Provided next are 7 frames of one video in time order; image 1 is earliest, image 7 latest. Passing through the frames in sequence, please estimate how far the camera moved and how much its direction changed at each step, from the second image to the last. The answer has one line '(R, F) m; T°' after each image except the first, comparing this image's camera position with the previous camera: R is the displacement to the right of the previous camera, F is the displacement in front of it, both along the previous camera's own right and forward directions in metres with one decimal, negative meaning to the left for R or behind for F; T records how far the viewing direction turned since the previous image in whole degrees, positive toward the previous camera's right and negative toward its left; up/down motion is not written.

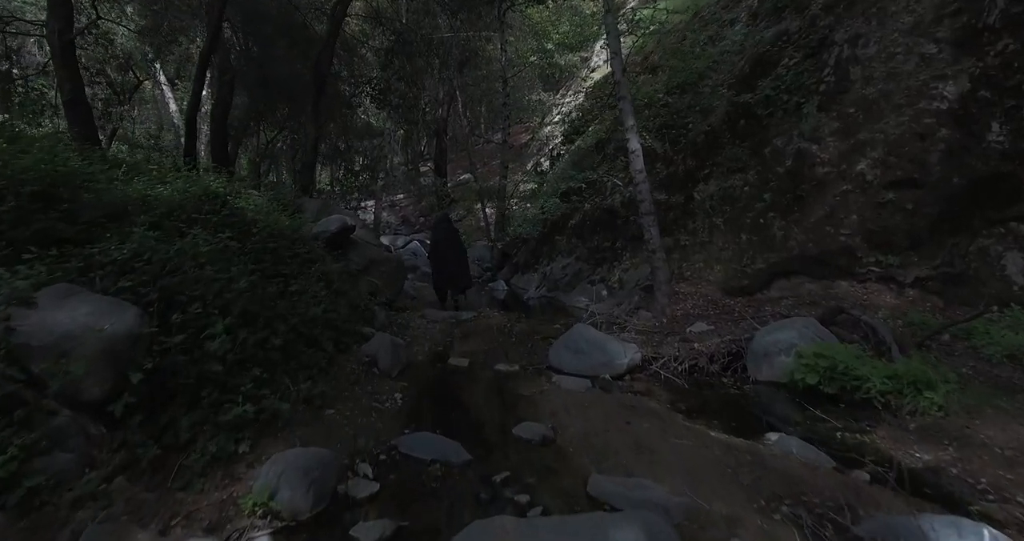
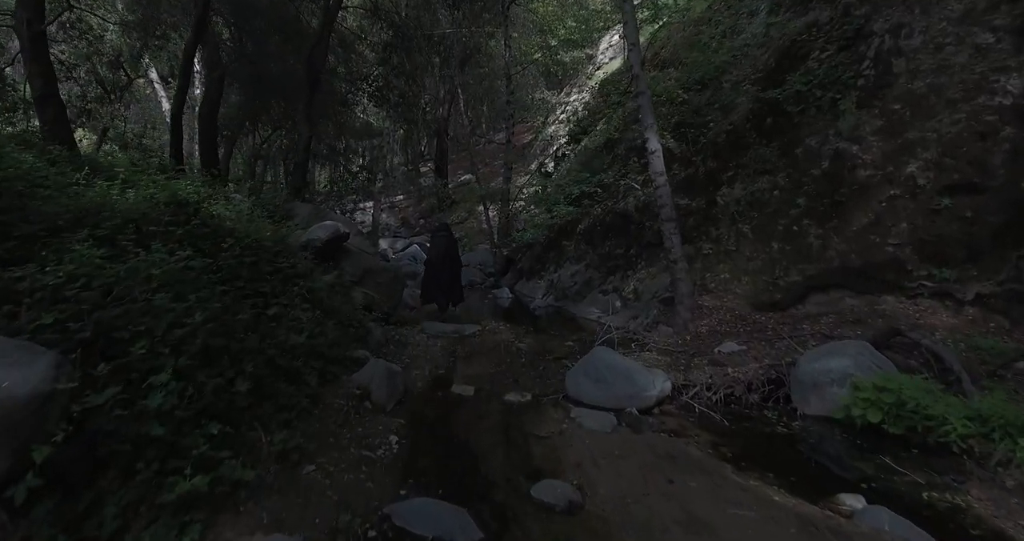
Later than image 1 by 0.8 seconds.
(-0.1, +0.7) m; 0°
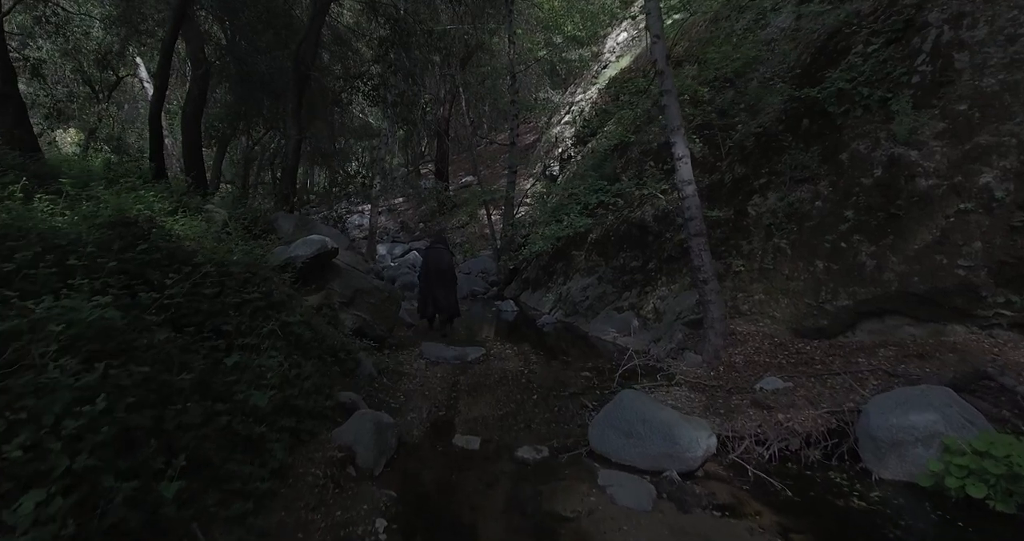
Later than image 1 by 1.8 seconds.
(-0.1, +0.9) m; 0°
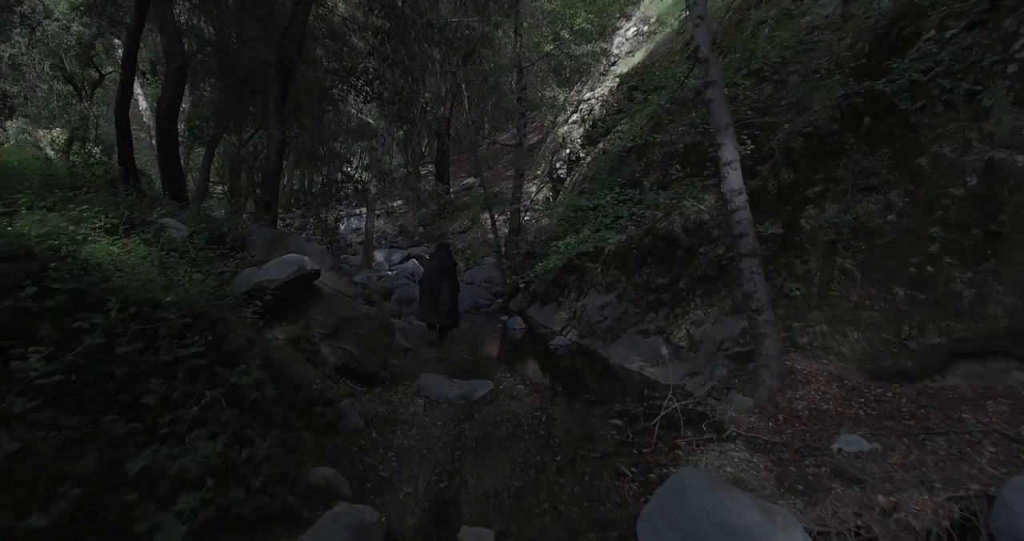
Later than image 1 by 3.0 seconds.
(-0.2, +1.1) m; 0°
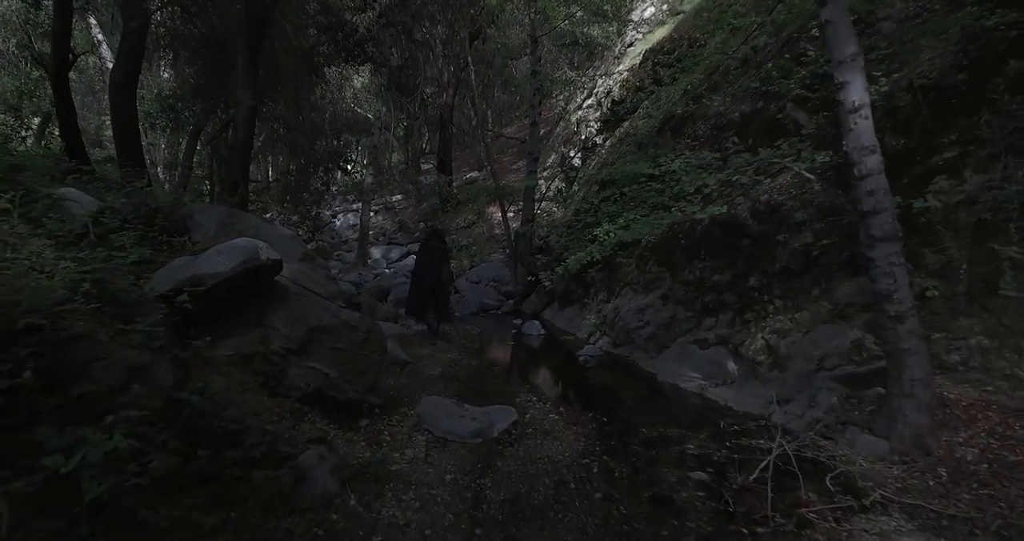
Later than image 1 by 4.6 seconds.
(-0.3, +1.7) m; 0°
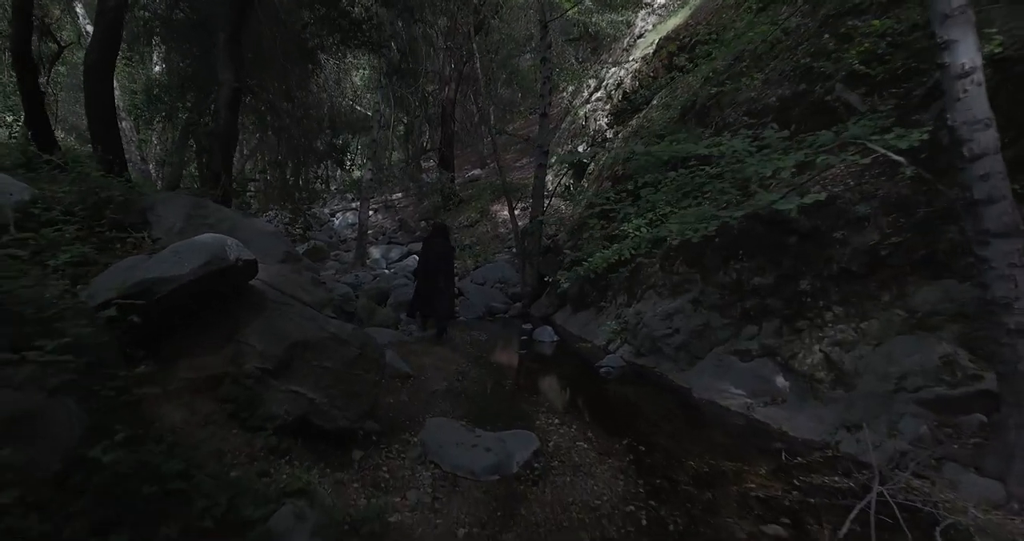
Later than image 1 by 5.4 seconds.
(-0.2, +0.8) m; 0°
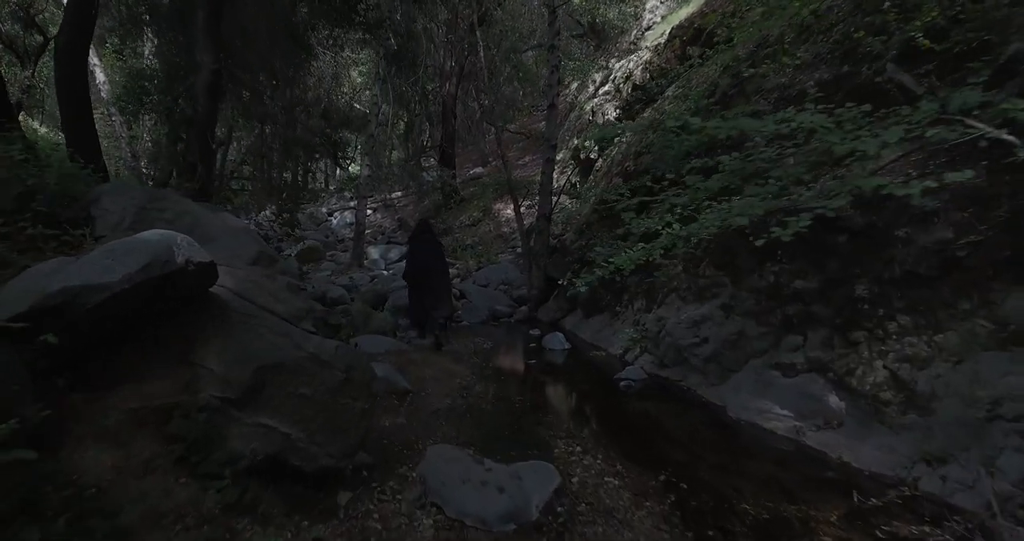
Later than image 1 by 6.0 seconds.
(-0.1, +0.7) m; 0°
